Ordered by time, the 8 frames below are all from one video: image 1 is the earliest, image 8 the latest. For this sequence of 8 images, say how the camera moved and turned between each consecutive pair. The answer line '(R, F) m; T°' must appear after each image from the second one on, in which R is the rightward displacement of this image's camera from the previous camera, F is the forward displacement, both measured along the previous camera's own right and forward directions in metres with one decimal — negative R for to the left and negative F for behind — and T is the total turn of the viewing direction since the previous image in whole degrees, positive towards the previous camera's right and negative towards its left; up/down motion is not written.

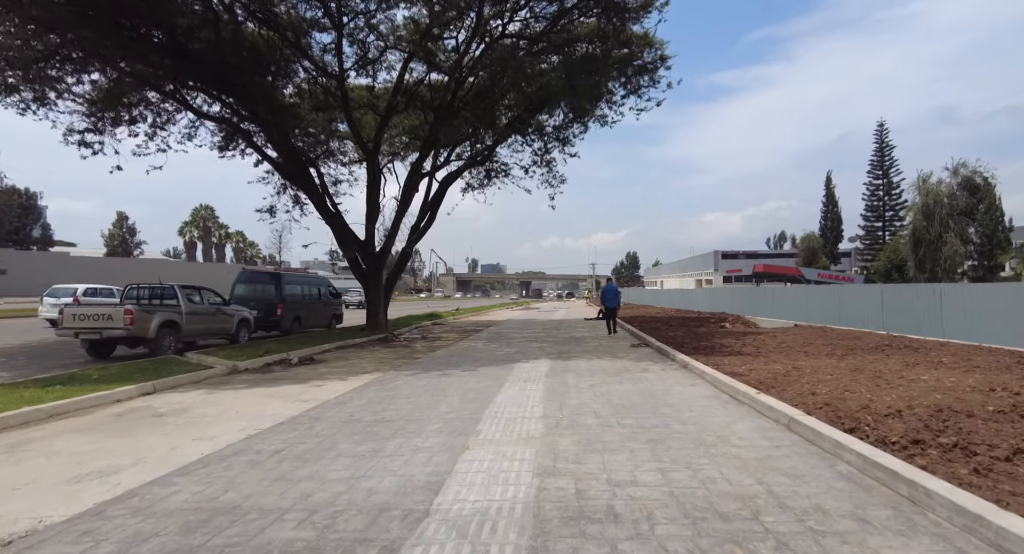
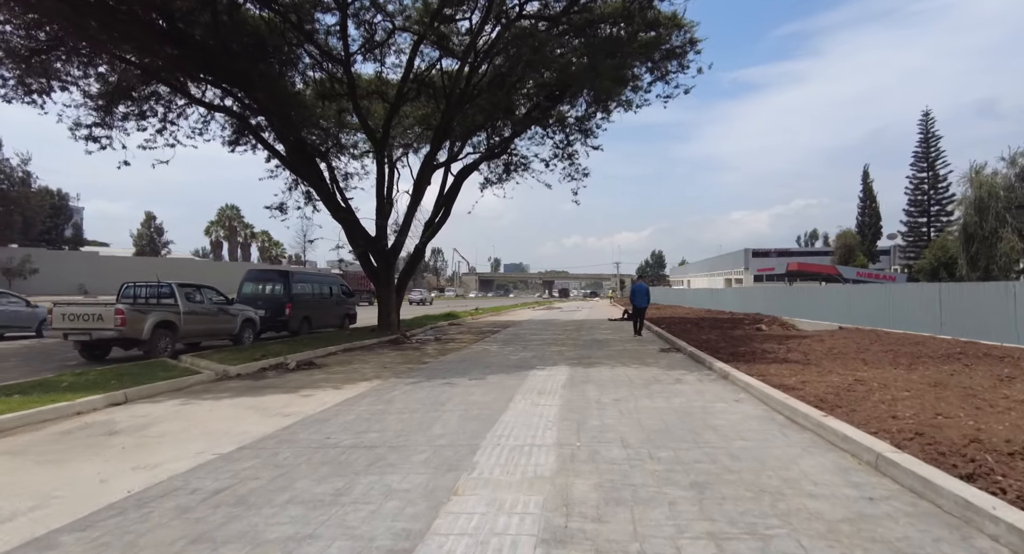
(+0.2, +1.2) m; -2°
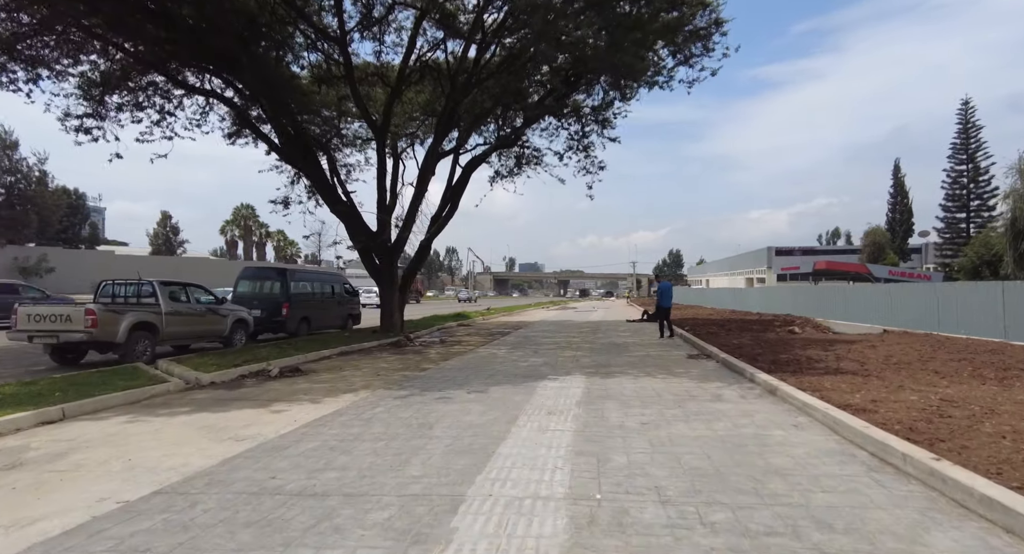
(+0.1, +1.3) m; -2°
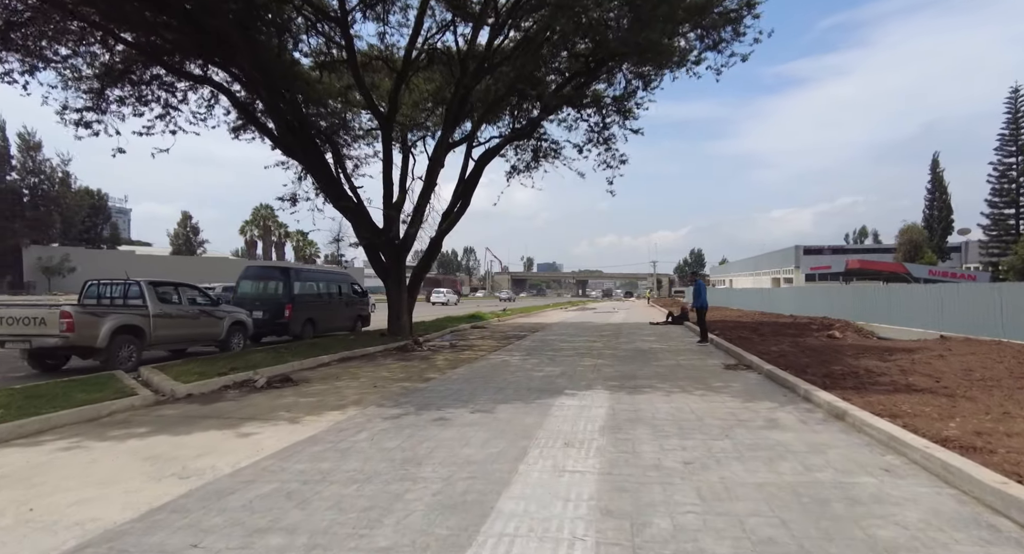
(+0.1, +1.2) m; -2°
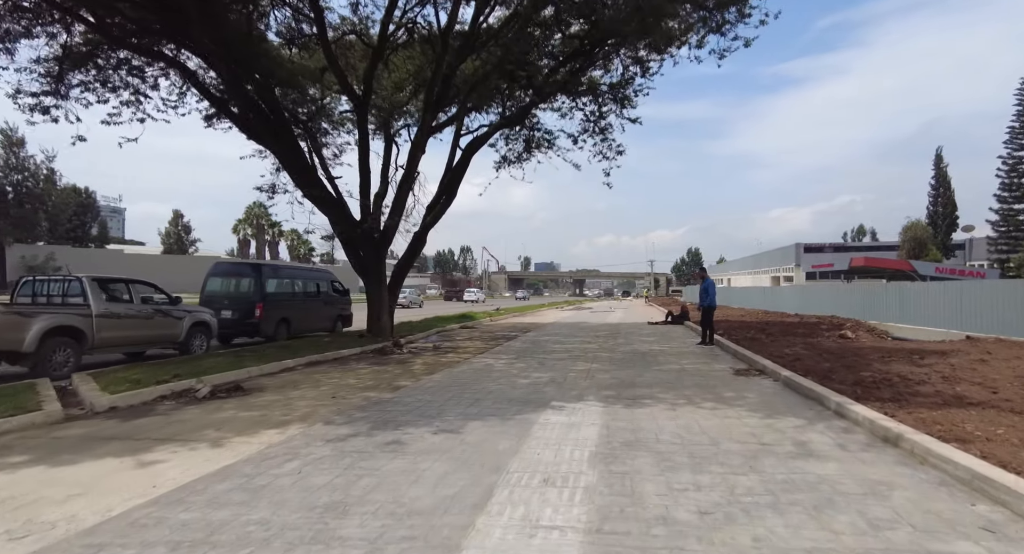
(+0.3, +1.2) m; 0°
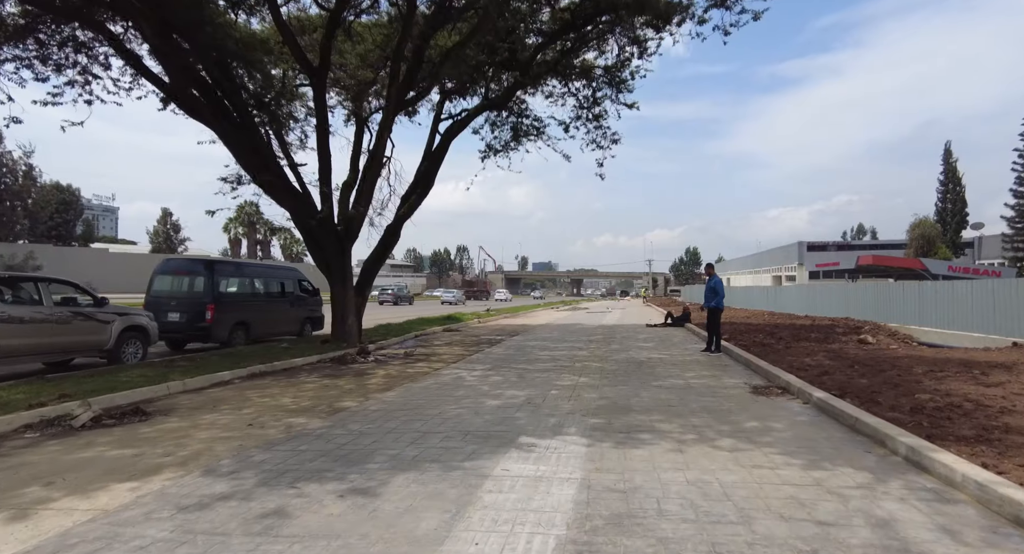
(+0.4, +1.7) m; 0°
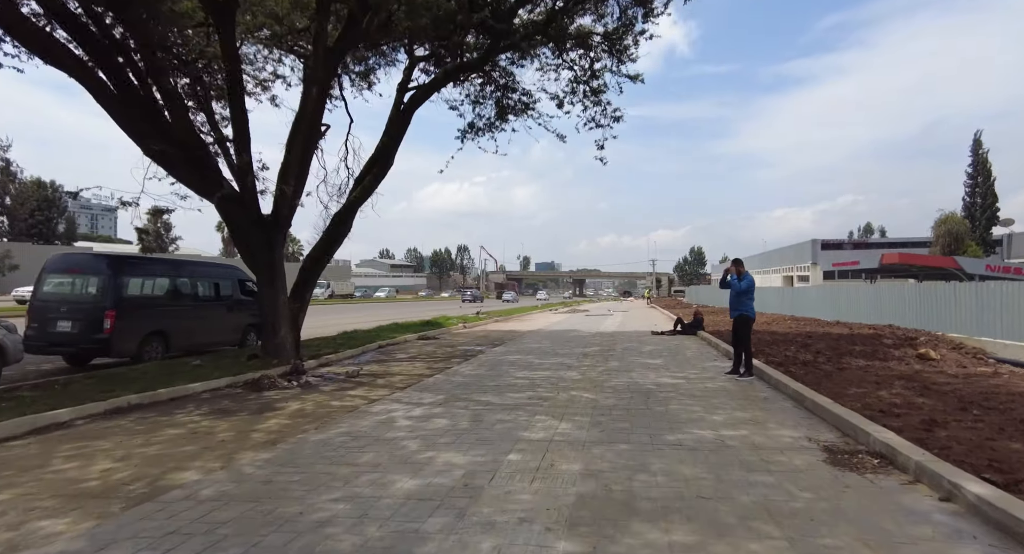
(+0.6, +2.8) m; 0°
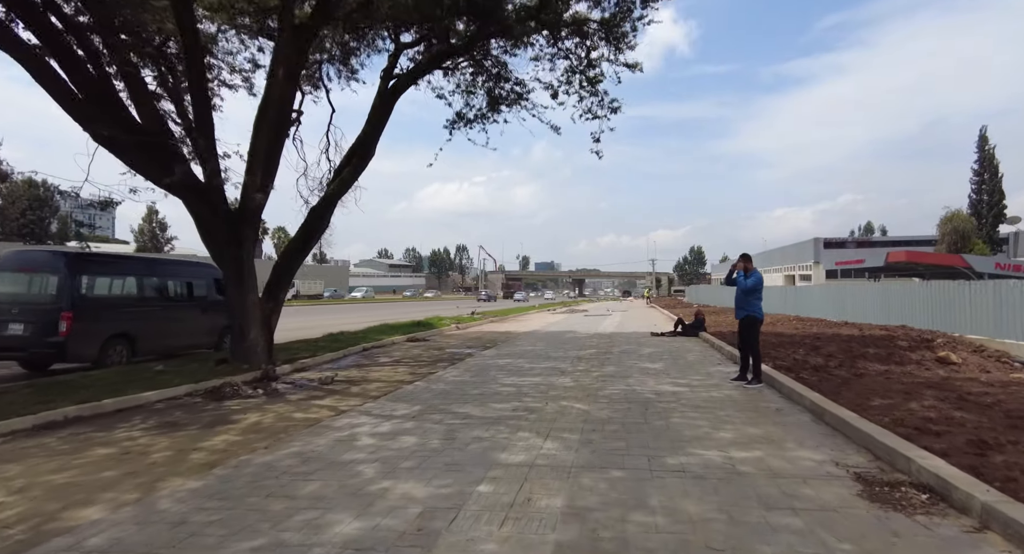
(+0.2, +0.8) m; 0°
